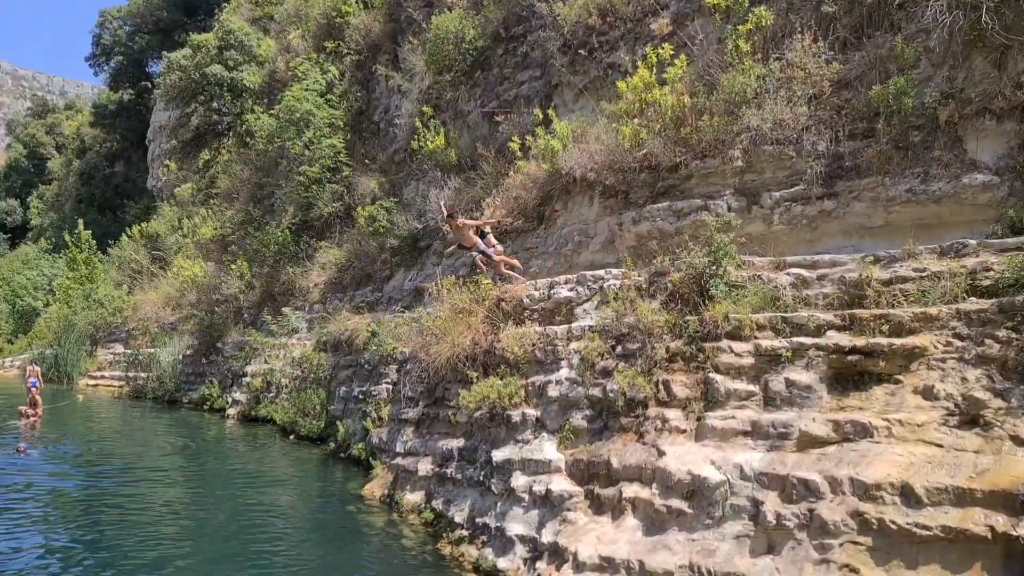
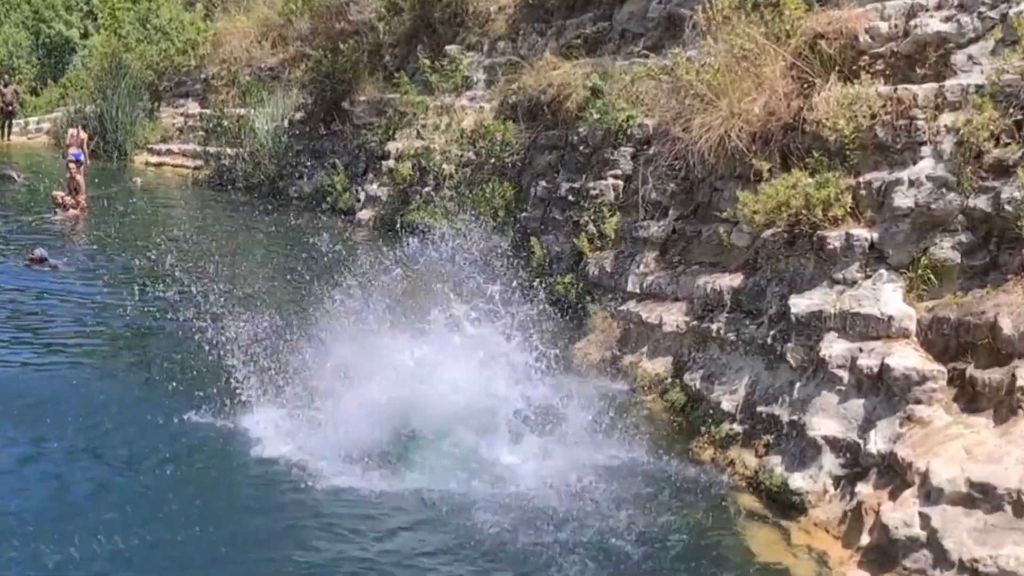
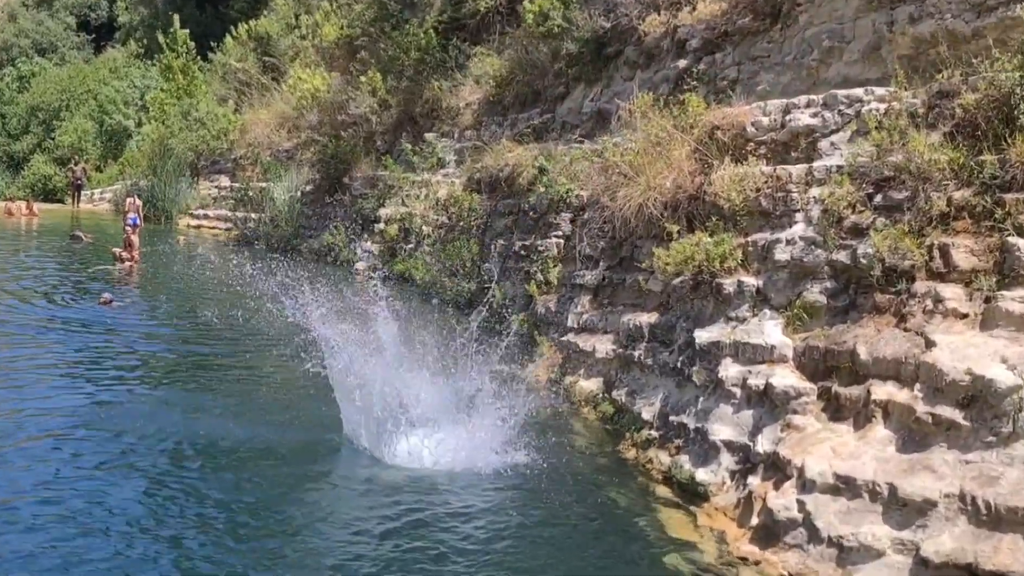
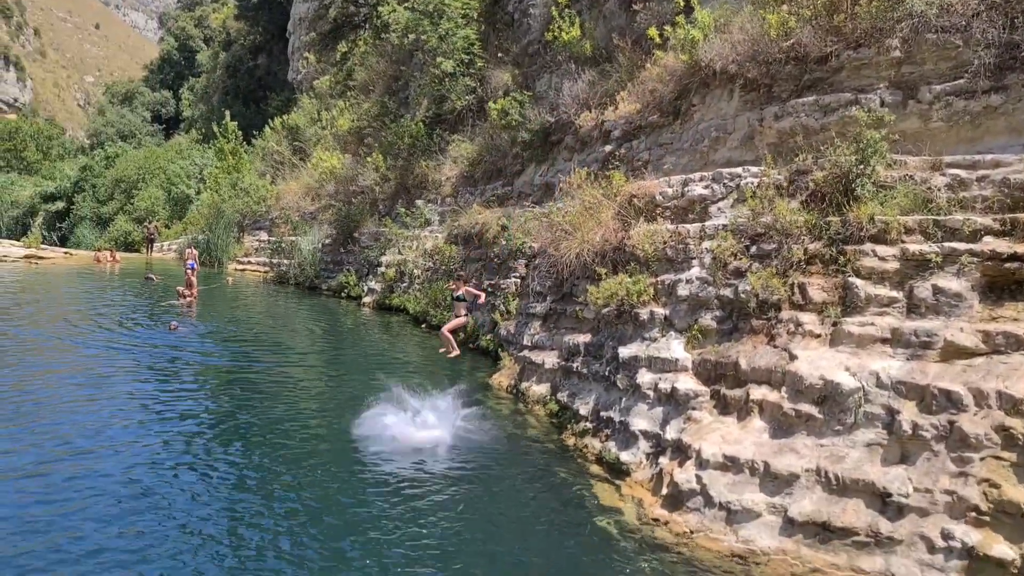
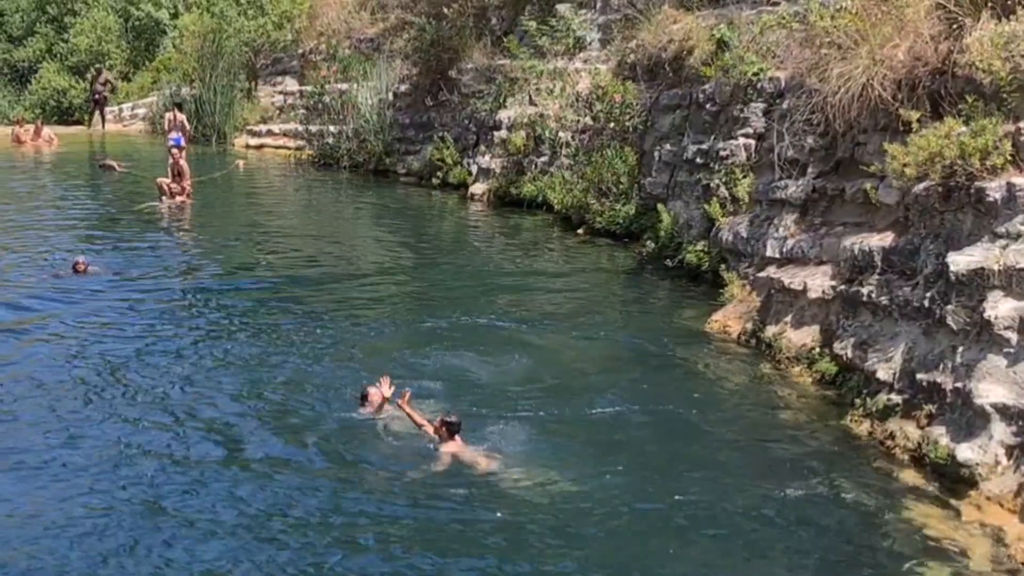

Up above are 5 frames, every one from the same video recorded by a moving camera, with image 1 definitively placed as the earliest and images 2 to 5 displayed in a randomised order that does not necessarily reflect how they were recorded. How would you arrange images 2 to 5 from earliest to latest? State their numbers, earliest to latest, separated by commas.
4, 3, 2, 5
